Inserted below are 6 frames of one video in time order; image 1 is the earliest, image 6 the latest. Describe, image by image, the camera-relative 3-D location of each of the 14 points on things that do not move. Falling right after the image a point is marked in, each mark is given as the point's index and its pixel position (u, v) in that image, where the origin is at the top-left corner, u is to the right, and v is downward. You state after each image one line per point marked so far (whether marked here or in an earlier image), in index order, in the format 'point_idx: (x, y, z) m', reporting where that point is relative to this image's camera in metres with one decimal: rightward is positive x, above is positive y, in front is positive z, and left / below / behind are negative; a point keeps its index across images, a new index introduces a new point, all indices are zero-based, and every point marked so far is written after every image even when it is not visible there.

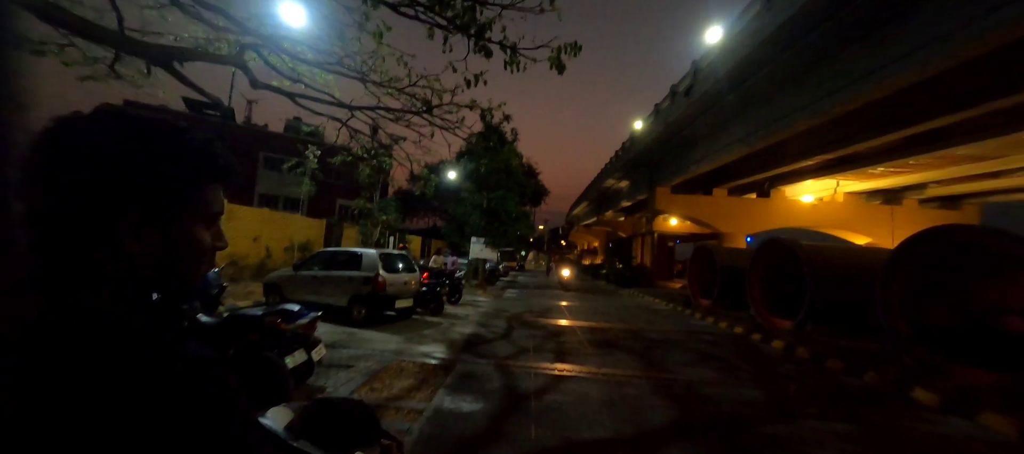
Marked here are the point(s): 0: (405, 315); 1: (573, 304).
0: (-2.6, -2.2, +10.1) m
1: (+2.3, -3.0, +15.4) m
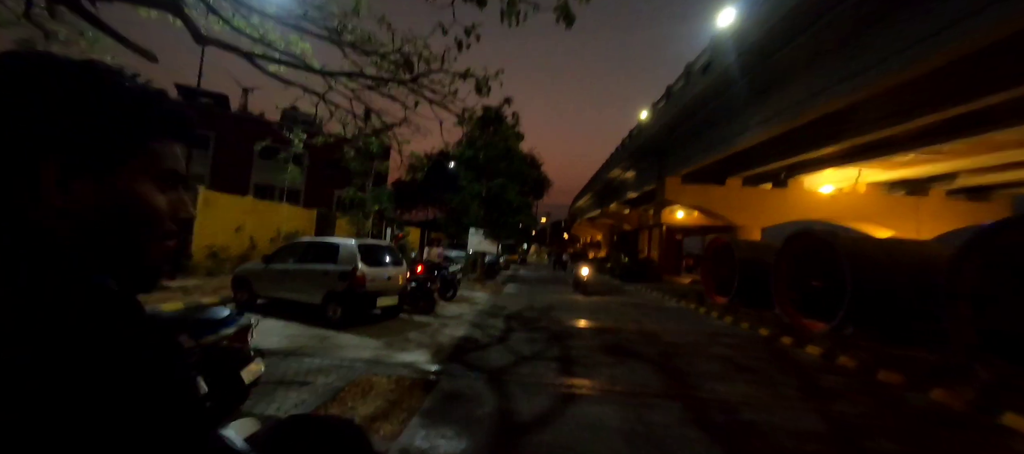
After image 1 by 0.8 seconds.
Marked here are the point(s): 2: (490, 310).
0: (-2.6, -1.9, +8.9) m
1: (+2.3, -2.6, +14.3) m
2: (-0.6, -2.3, +11.1) m
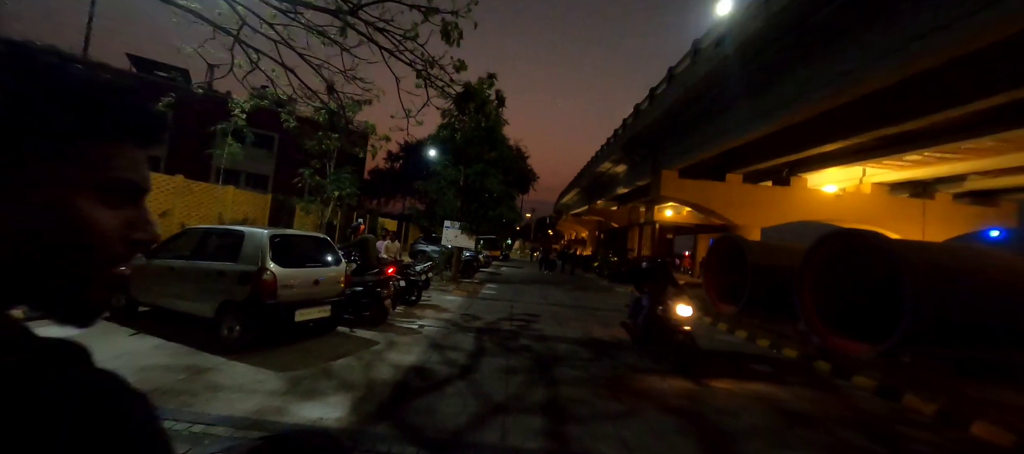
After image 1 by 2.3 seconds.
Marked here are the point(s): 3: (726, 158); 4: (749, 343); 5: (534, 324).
0: (-3.1, -1.7, +6.8) m
1: (+1.6, -2.5, +12.4) m
2: (-1.2, -2.1, +9.1) m
3: (+9.9, +3.2, +19.5) m
4: (+5.4, -2.7, +9.4) m
5: (+0.5, -2.2, +9.2) m
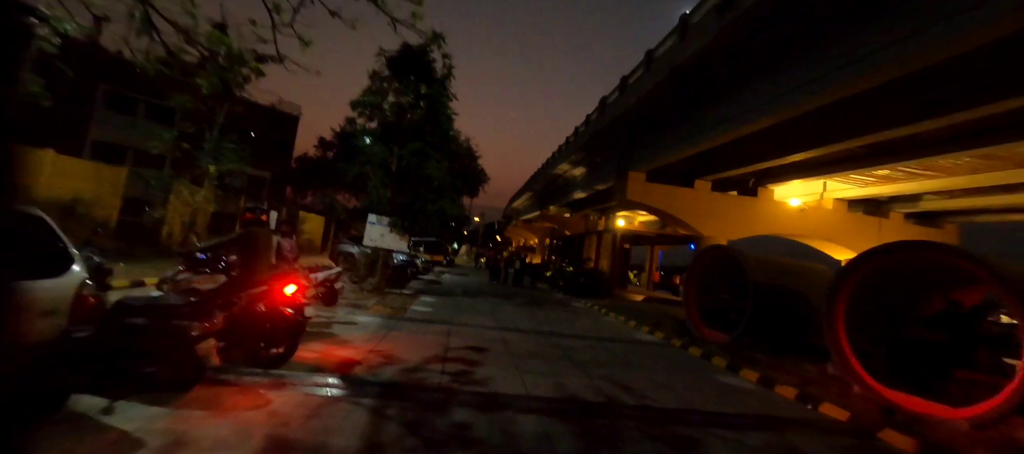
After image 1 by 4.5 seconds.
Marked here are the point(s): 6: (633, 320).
0: (-3.8, -1.4, +3.3) m
1: (+0.2, -2.5, +9.4) m
2: (-2.2, -1.9, +5.7) m
3: (+7.7, +2.7, +17.6) m
4: (+4.3, -2.8, +6.9) m
5: (-0.5, -2.1, +6.1) m
6: (+4.0, -3.1, +13.3) m
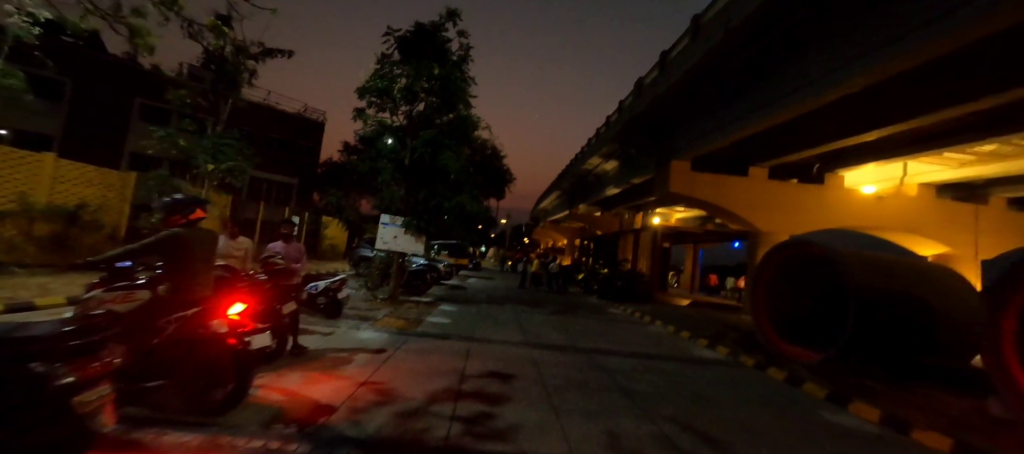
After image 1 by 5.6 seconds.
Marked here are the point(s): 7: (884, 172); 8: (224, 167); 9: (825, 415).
0: (-3.6, -1.4, +1.9) m
1: (+0.8, -2.4, +7.7) m
2: (-1.8, -1.9, +4.2) m
3: (+8.7, +2.9, +15.5) m
4: (+4.8, -2.6, +5.0) m
5: (-0.1, -2.0, +4.5) m
6: (+4.9, -2.9, +11.4) m
7: (+14.2, +2.1, +15.2) m
8: (-7.9, +1.6, +11.1) m
9: (+4.5, -2.7, +5.7) m
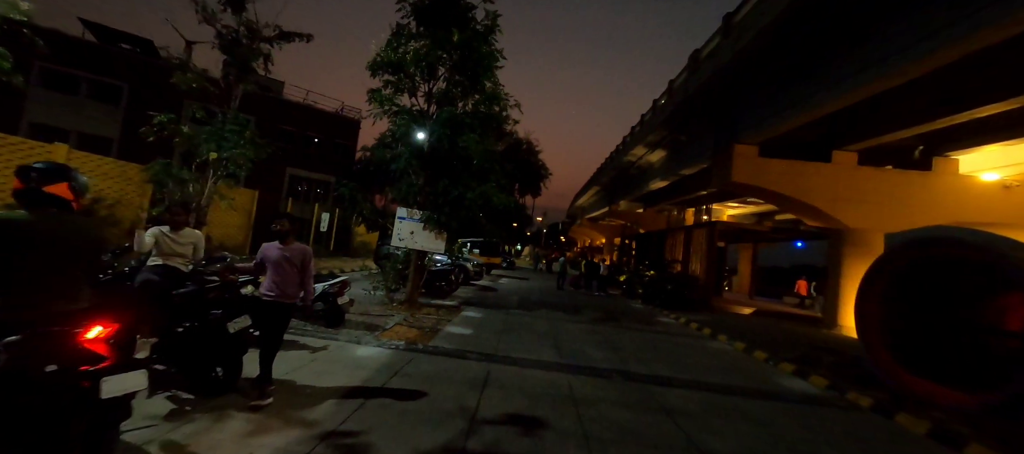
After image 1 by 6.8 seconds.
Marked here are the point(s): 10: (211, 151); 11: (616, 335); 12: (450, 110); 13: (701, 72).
0: (-3.6, -1.3, +0.6) m
1: (+1.3, -2.3, +6.0) m
2: (-1.6, -1.7, +2.7) m
3: (+9.9, +3.1, +12.9) m
4: (+5.0, -2.5, +2.9) m
5: (0.0, -1.9, +2.8) m
6: (+5.7, -2.8, +9.3) m
7: (+15.3, +2.2, +12.2) m
8: (-7.1, +1.8, +10.1) m
9: (+4.7, -2.6, +3.6) m
10: (-7.4, +1.9, +10.0) m
11: (+2.6, -2.7, +10.3) m
12: (-1.4, +2.8, +10.1) m
13: (+6.6, +5.4, +13.7) m
